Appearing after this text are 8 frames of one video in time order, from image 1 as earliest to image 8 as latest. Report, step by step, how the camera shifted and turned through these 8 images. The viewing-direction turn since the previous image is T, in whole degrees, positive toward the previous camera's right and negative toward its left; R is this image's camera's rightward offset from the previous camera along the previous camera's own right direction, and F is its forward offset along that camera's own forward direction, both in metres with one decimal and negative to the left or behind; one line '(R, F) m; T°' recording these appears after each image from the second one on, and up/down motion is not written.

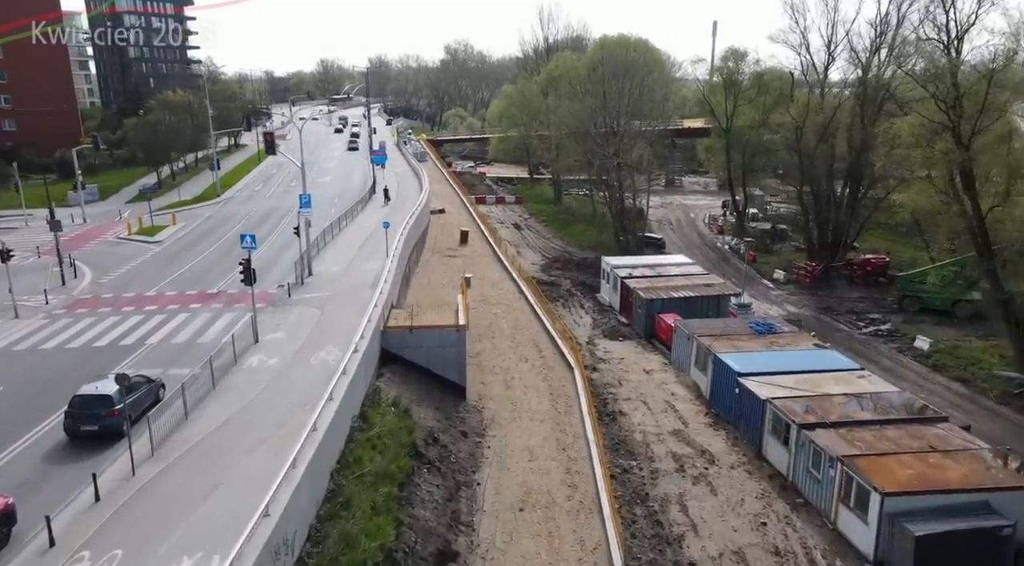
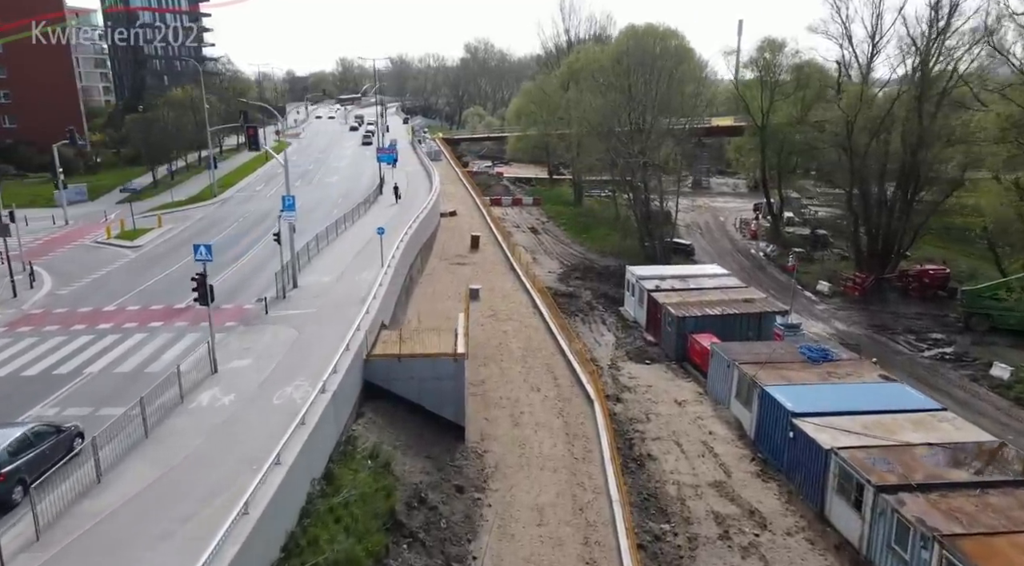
(+0.3, +4.2) m; -1°
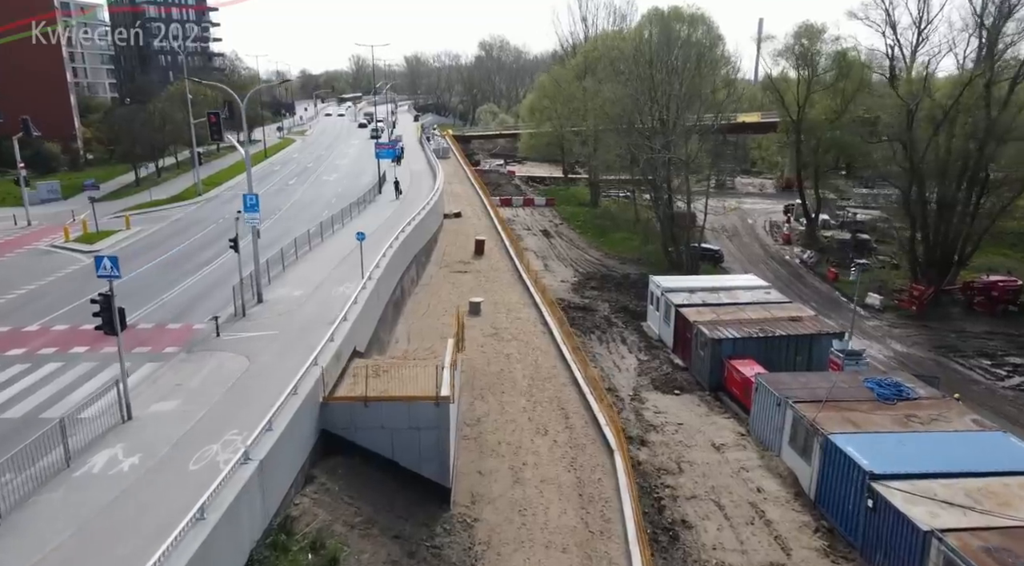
(+0.3, +4.7) m; -1°
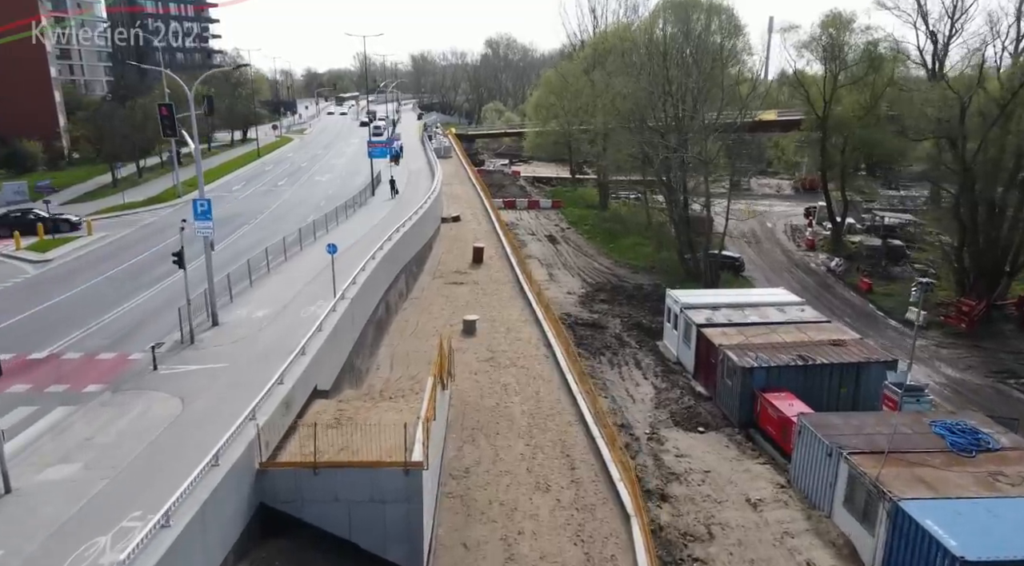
(+0.3, +3.6) m; -1°
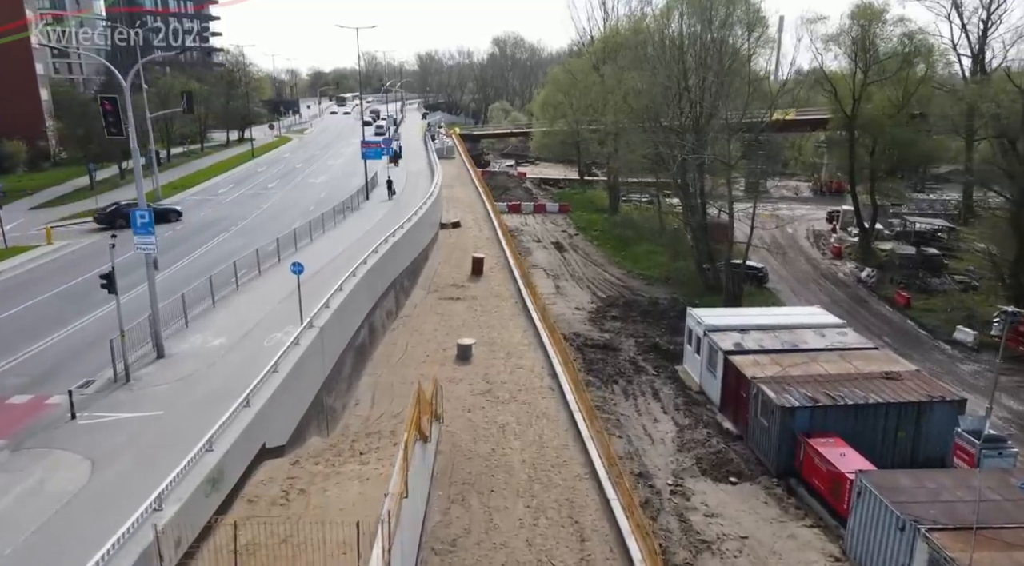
(+0.2, +3.3) m; -1°
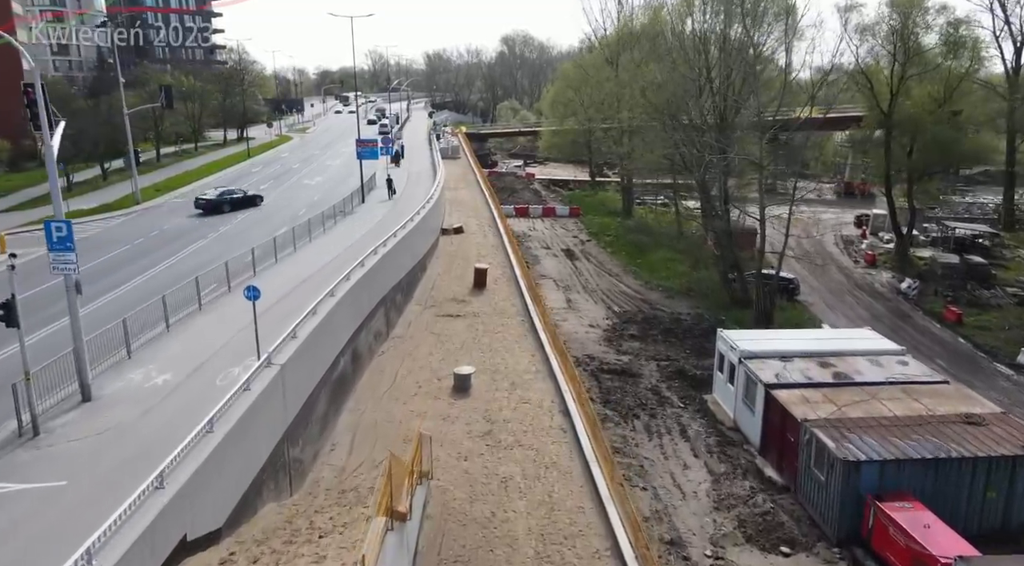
(+0.1, +3.4) m; -1°
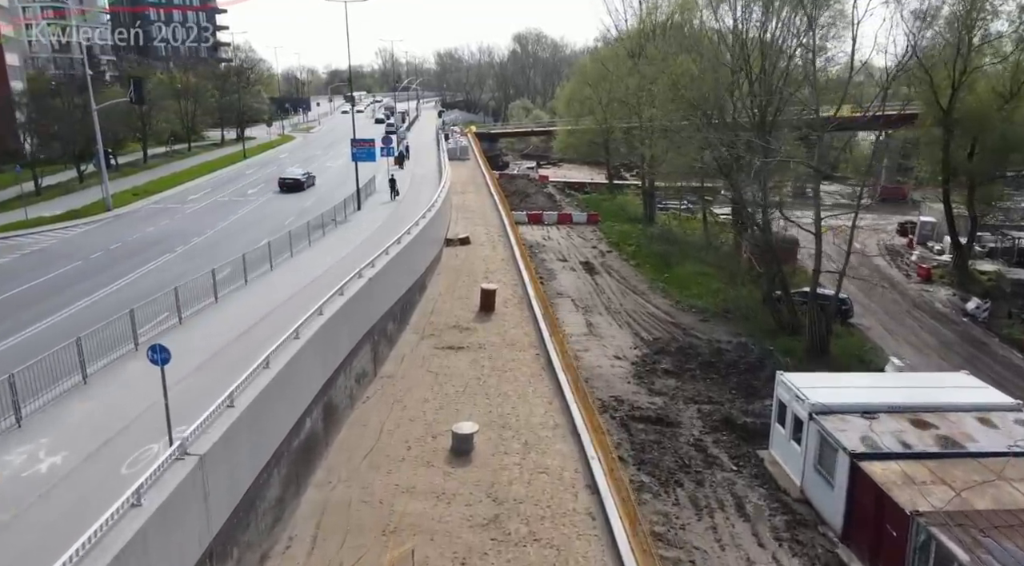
(0.0, +4.3) m; -1°
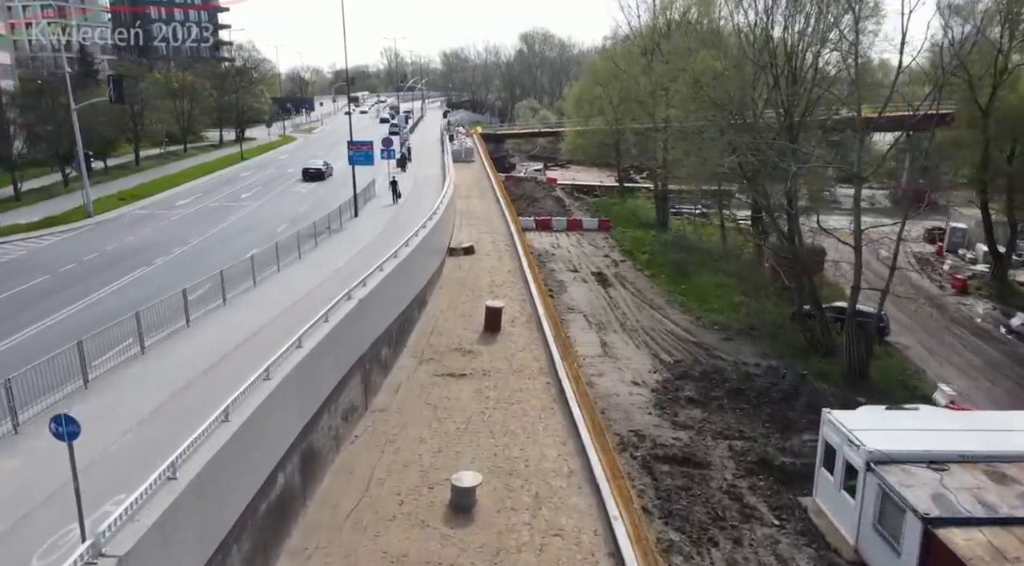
(-0.1, +2.4) m; 0°
